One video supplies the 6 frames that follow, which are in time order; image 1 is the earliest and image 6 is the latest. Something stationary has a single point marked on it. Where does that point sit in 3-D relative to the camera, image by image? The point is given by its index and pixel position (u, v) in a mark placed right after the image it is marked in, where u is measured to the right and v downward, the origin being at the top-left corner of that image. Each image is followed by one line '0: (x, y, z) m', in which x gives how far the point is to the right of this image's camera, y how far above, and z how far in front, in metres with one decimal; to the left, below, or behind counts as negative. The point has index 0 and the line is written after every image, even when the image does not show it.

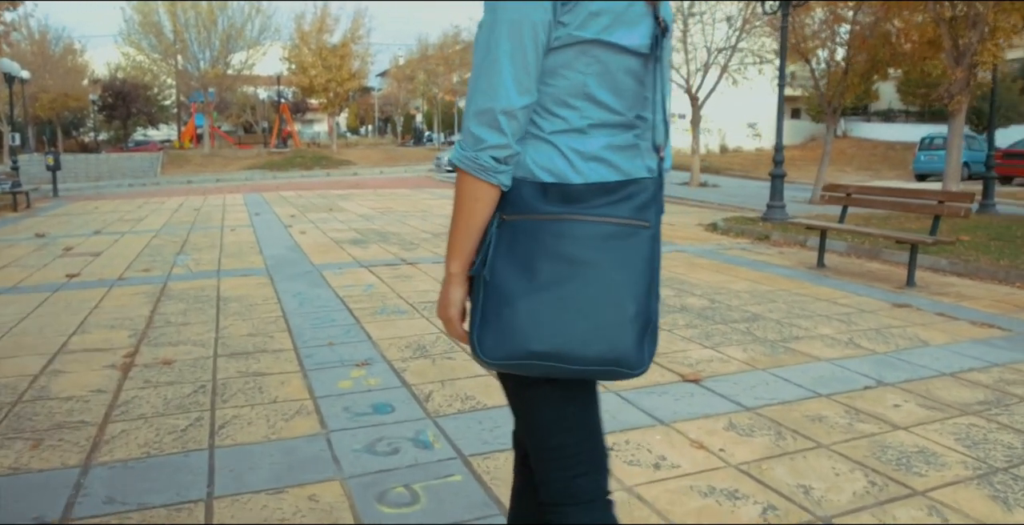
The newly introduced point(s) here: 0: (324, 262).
0: (-1.9, 0.0, +8.6) m
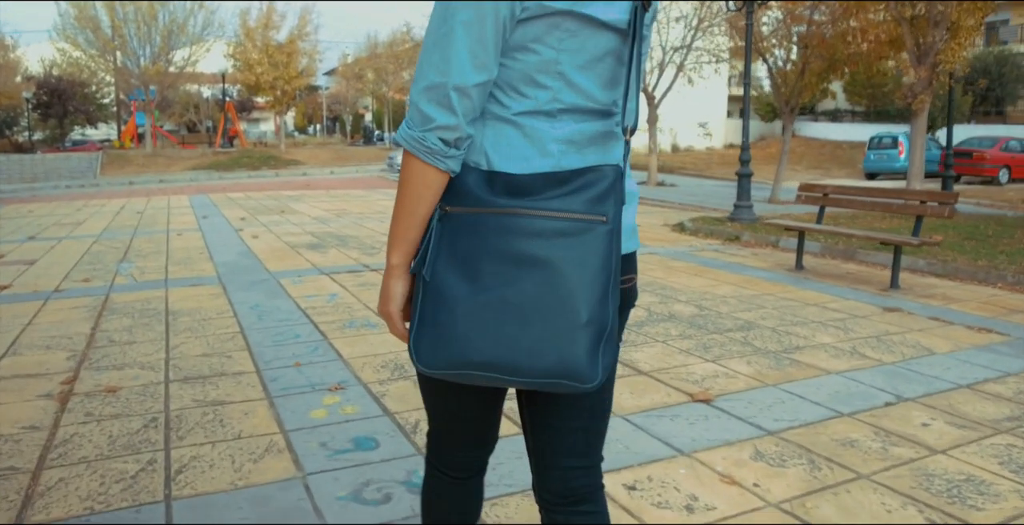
0: (-2.2, -0.1, +8.0) m
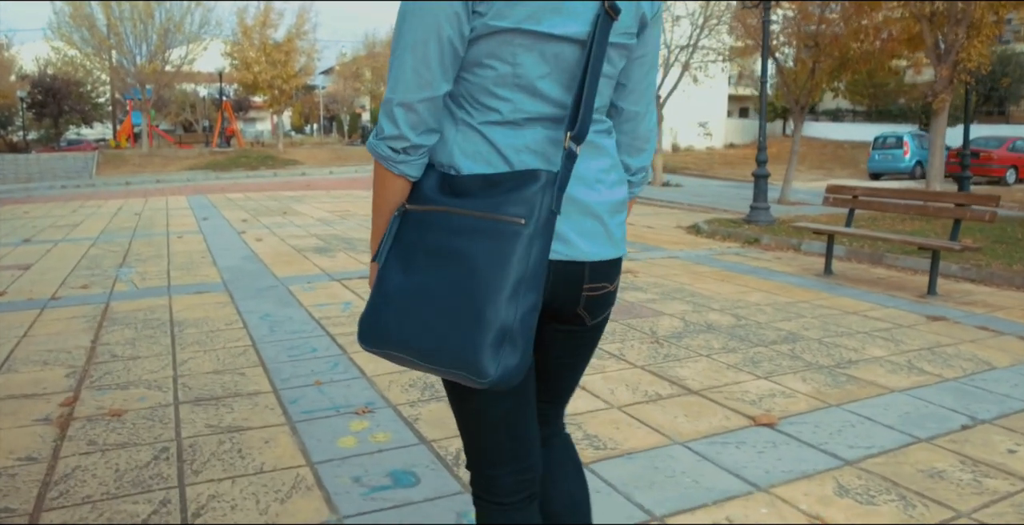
0: (-2.0, -0.1, +7.6) m
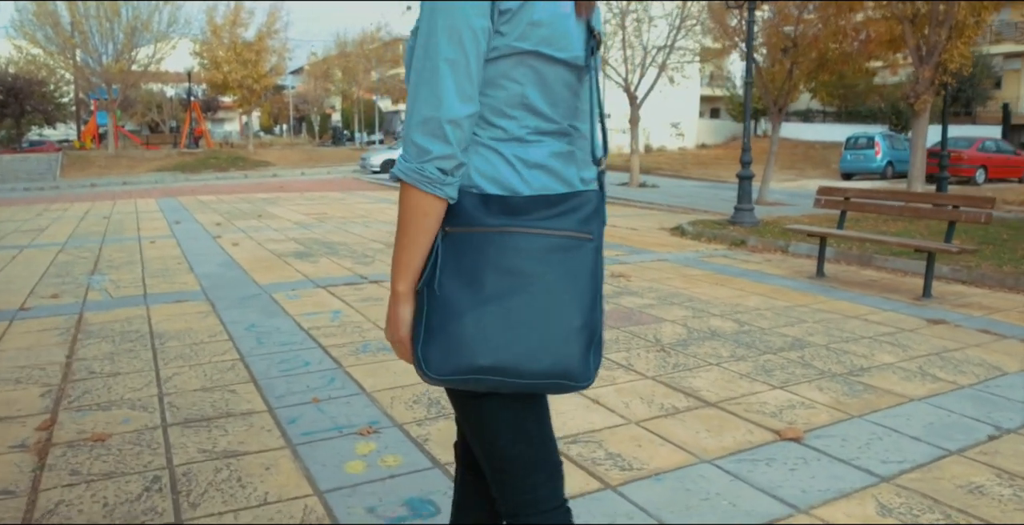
0: (-2.1, -0.2, +7.3) m
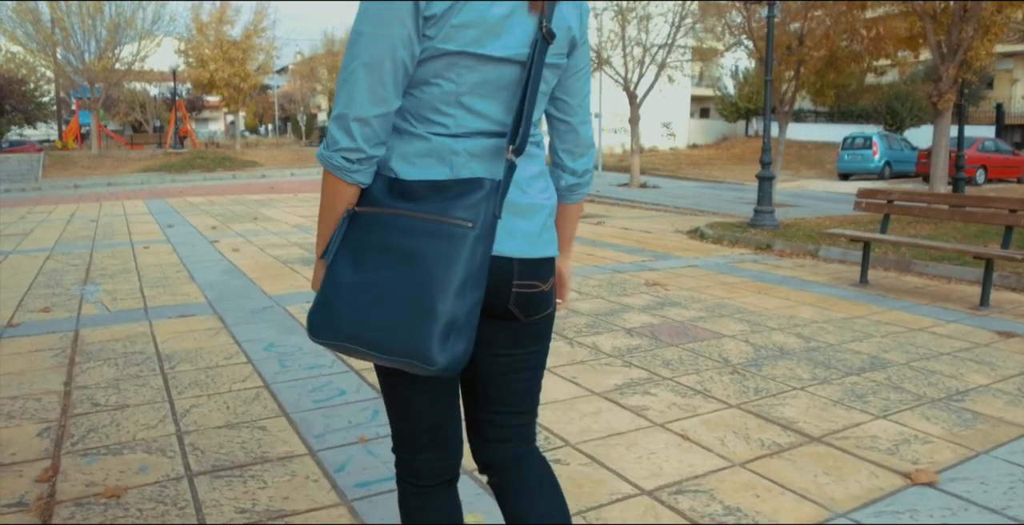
0: (-1.8, -0.2, +6.7) m
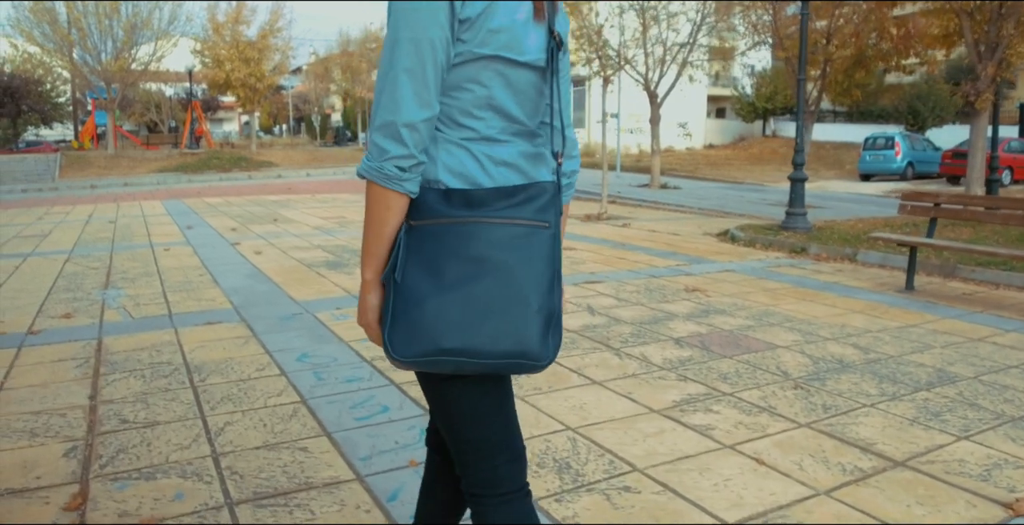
0: (-1.6, -0.3, +6.5) m
